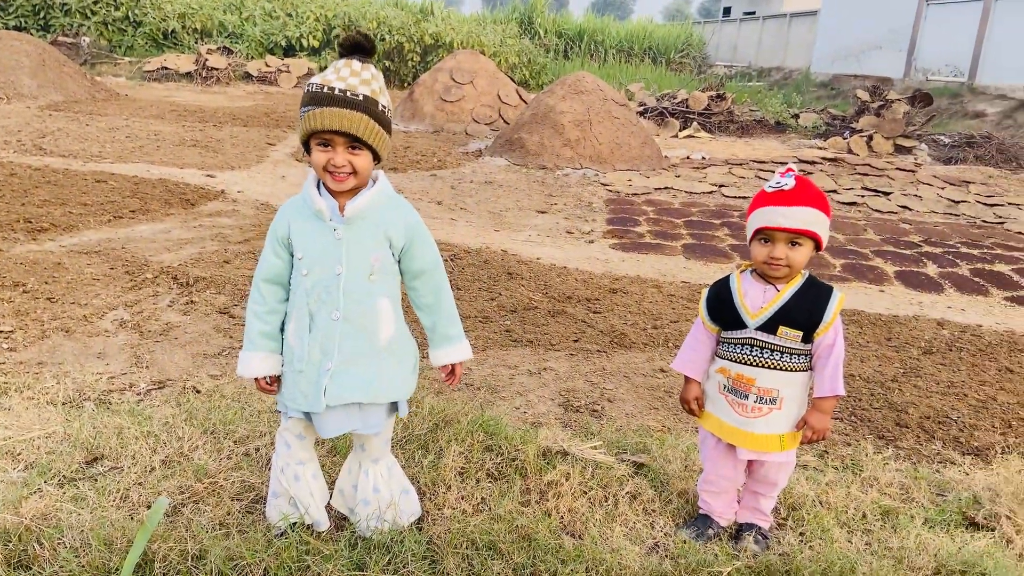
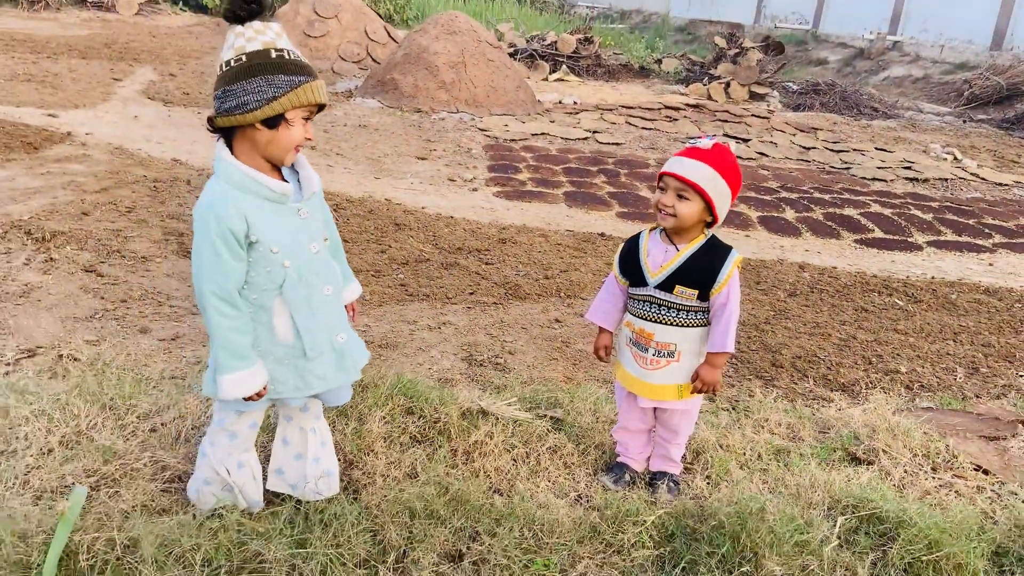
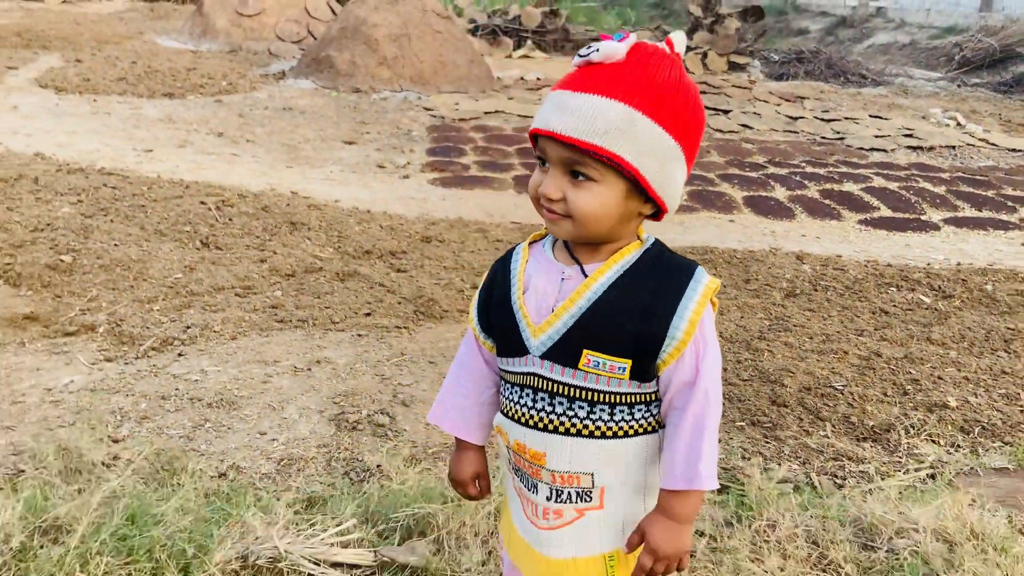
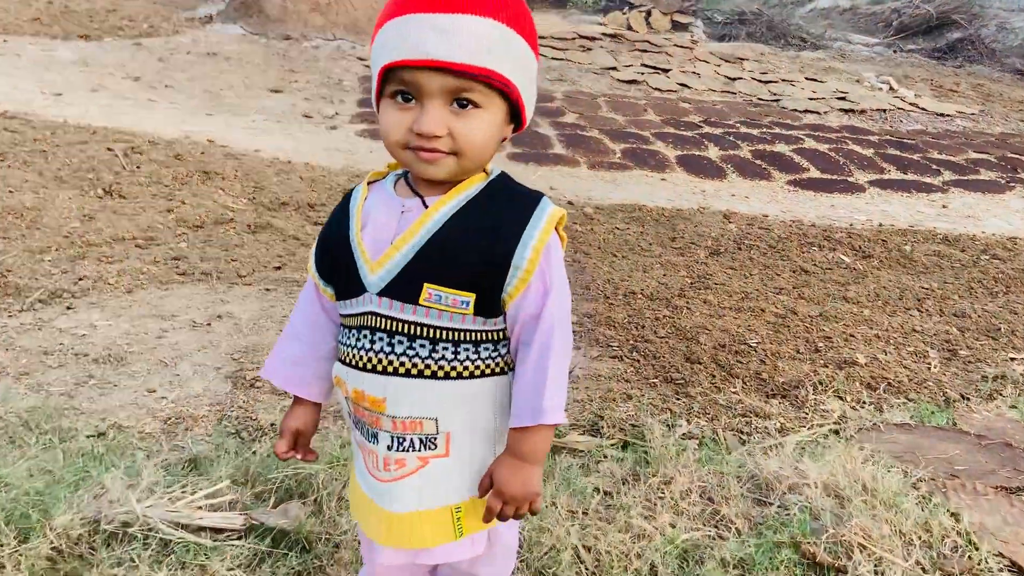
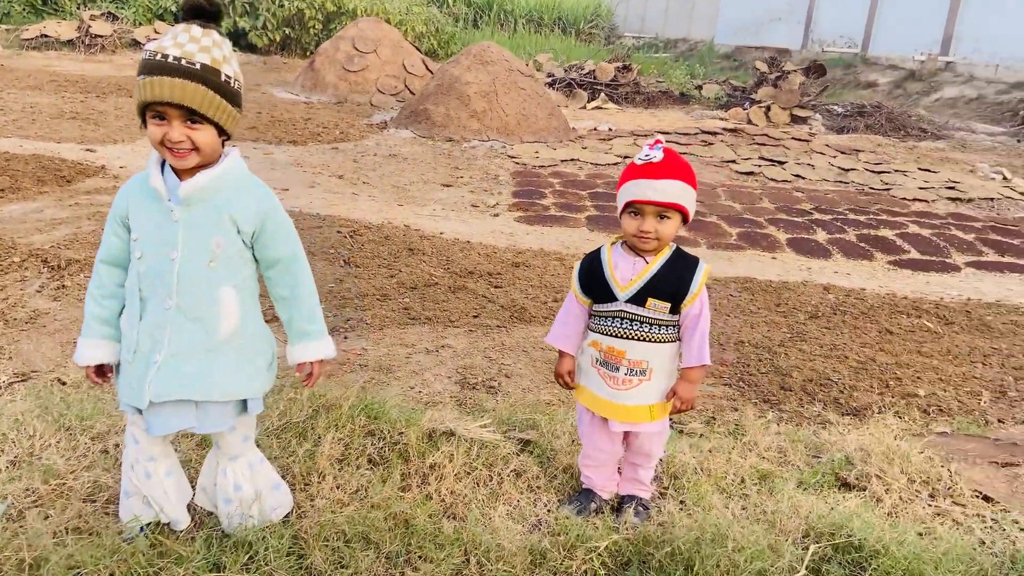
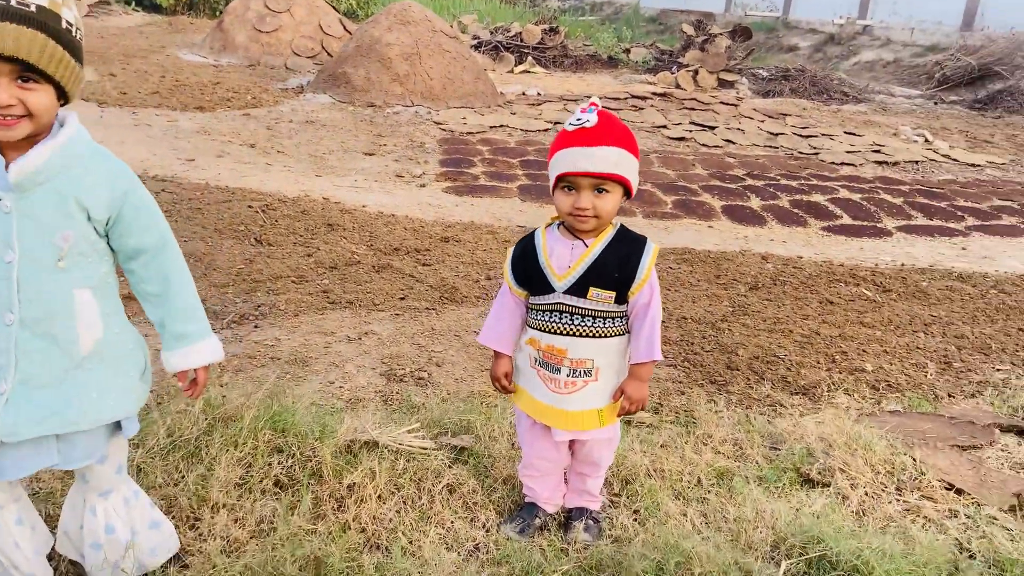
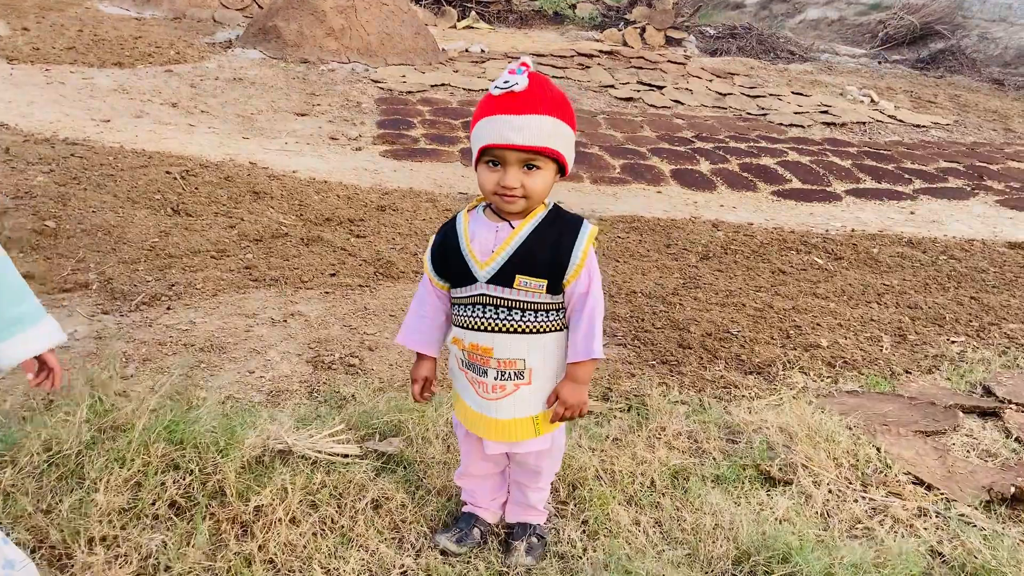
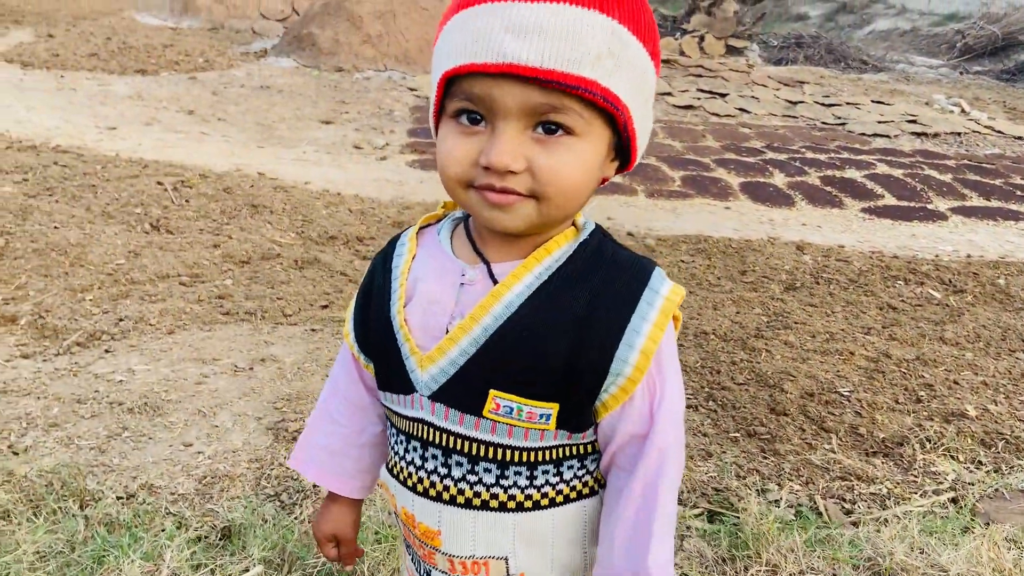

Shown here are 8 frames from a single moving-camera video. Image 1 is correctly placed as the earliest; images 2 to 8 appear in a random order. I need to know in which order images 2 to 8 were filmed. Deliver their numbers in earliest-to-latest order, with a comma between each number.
5, 6, 7, 4, 8, 3, 2
